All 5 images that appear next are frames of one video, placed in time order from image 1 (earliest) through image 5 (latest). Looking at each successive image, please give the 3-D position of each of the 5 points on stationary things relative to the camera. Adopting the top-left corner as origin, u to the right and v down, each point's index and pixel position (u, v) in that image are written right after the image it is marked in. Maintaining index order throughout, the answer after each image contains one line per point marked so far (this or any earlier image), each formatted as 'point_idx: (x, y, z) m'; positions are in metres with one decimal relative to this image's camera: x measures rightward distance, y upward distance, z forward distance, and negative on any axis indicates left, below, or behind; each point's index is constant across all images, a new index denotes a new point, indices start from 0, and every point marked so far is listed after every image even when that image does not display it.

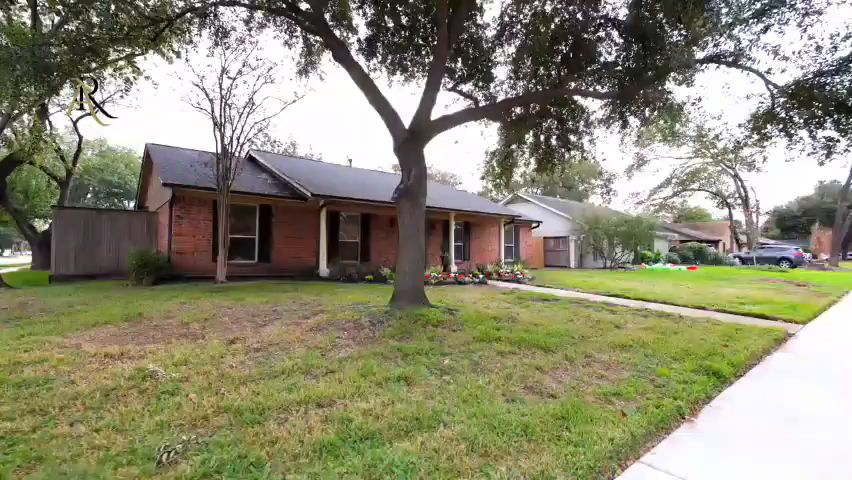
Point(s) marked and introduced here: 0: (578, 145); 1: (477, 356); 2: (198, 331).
0: (+3.1, +1.7, +9.1) m
1: (+0.5, -1.2, +4.9) m
2: (-2.9, -1.1, +6.0) m
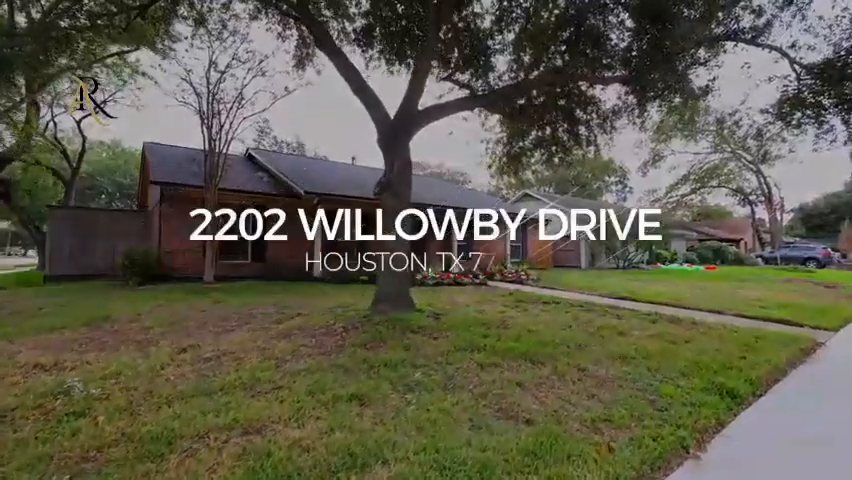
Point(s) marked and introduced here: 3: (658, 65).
0: (+2.9, +1.7, +8.4) m
1: (+0.2, -1.2, +4.3) m
2: (-3.1, -1.1, +5.5) m
3: (+3.1, +2.3, +6.4) m
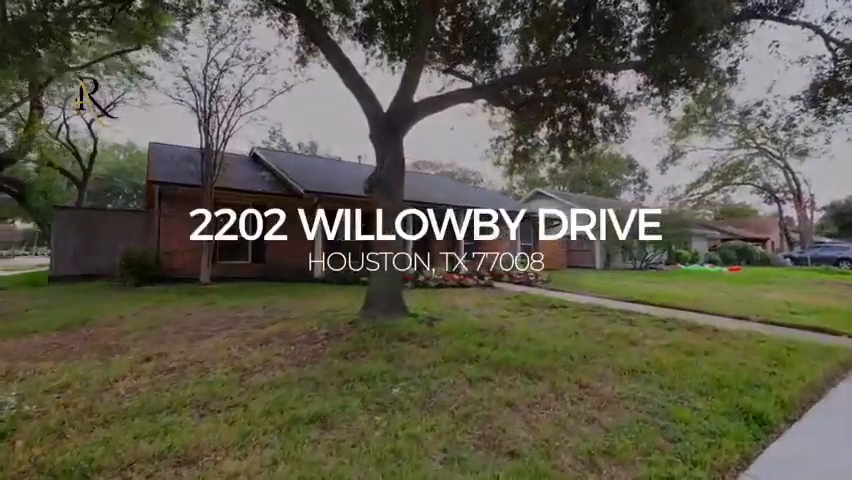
0: (+2.9, +1.7, +7.8) m
1: (+0.1, -1.2, +3.8) m
2: (-3.2, -1.1, +5.1) m
3: (+3.1, +2.4, +5.8) m
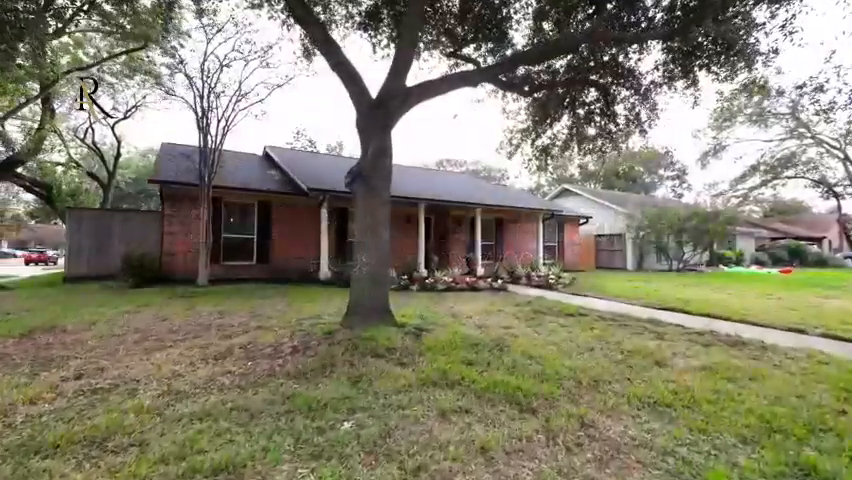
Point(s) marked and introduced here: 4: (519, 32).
0: (+2.9, +1.7, +6.8) m
1: (-0.2, -1.1, +3.1) m
2: (-3.4, -1.1, +4.6) m
3: (+2.9, +2.4, +4.8) m
4: (+1.2, +2.8, +6.3) m
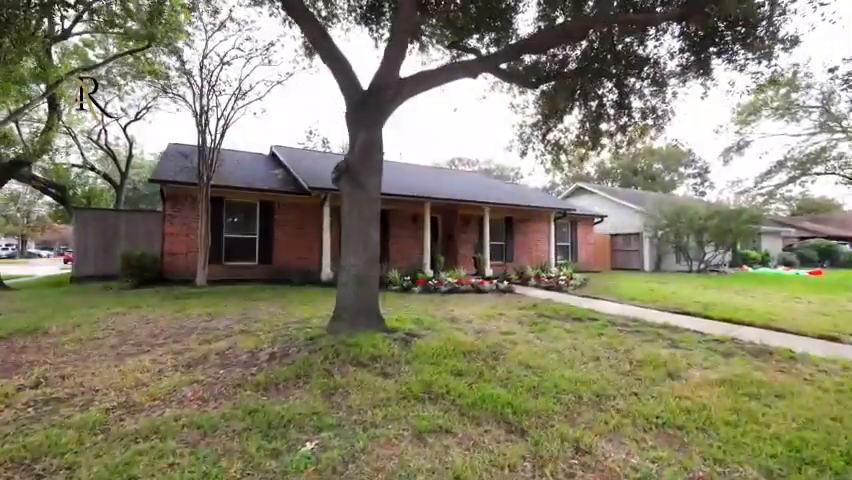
0: (+2.9, +1.7, +6.4) m
1: (-0.3, -1.1, +2.7) m
2: (-3.5, -1.1, +4.3) m
3: (+2.8, +2.4, +4.4) m
4: (+1.2, +2.8, +5.9) m
